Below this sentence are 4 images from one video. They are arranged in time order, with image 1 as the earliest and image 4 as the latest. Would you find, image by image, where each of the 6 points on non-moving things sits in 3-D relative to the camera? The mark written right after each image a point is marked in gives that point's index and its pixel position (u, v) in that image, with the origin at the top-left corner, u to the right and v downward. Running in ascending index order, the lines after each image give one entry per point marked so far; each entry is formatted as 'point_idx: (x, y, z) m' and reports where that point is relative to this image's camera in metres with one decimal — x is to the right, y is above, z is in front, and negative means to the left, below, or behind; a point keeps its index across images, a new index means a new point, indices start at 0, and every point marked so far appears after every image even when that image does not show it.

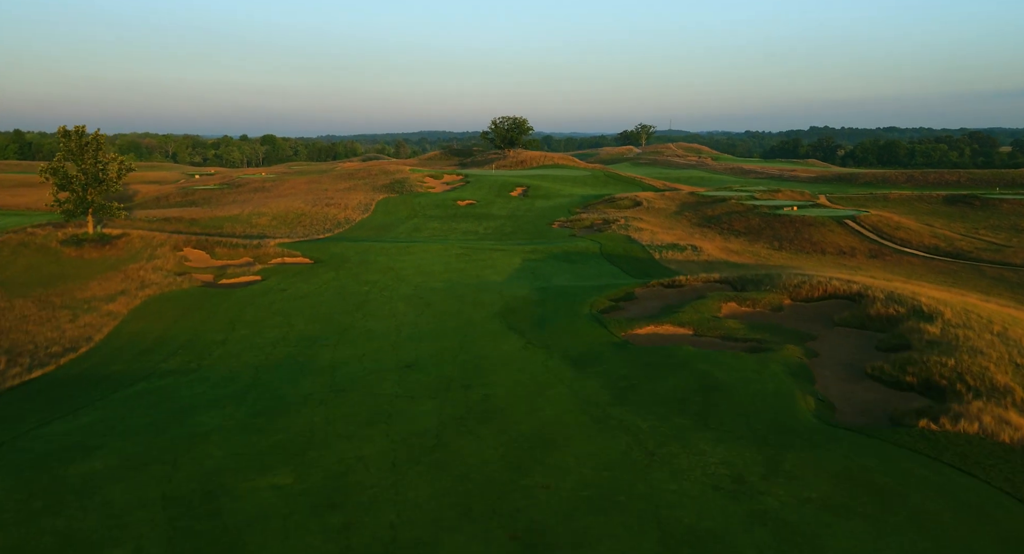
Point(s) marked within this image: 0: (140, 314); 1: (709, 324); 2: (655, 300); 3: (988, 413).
0: (-9.6, -1.0, +18.1) m
1: (+4.5, -1.1, +16.1) m
2: (+3.9, -0.6, +19.2) m
3: (+6.7, -1.9, +9.9) m
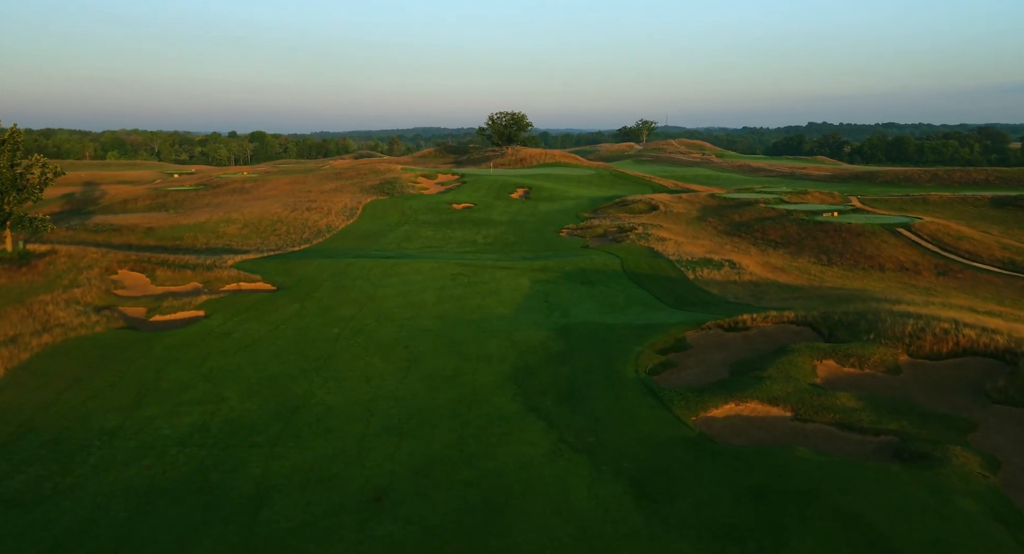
0: (-9.3, -1.9, +13.3) m
1: (+4.8, -2.0, +11.3) m
2: (+4.2, -1.5, +14.4) m
3: (+7.1, -2.9, +5.2) m
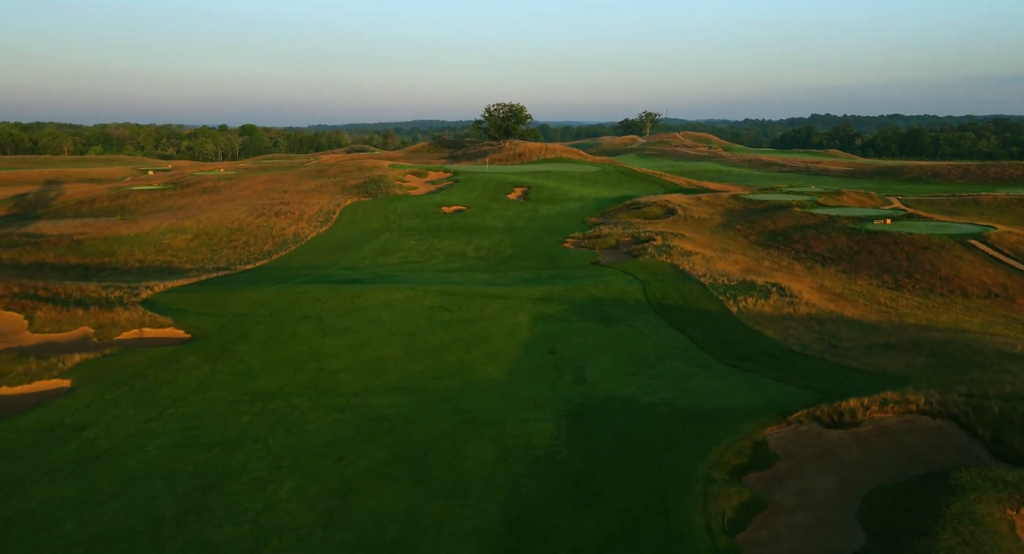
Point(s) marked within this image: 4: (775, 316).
0: (-9.4, -3.0, +8.0) m
1: (+4.7, -3.0, +6.1) m
2: (+4.1, -2.6, +9.2) m
3: (+7.0, -4.0, 0.0) m
4: (+7.3, -1.1, +19.5) m
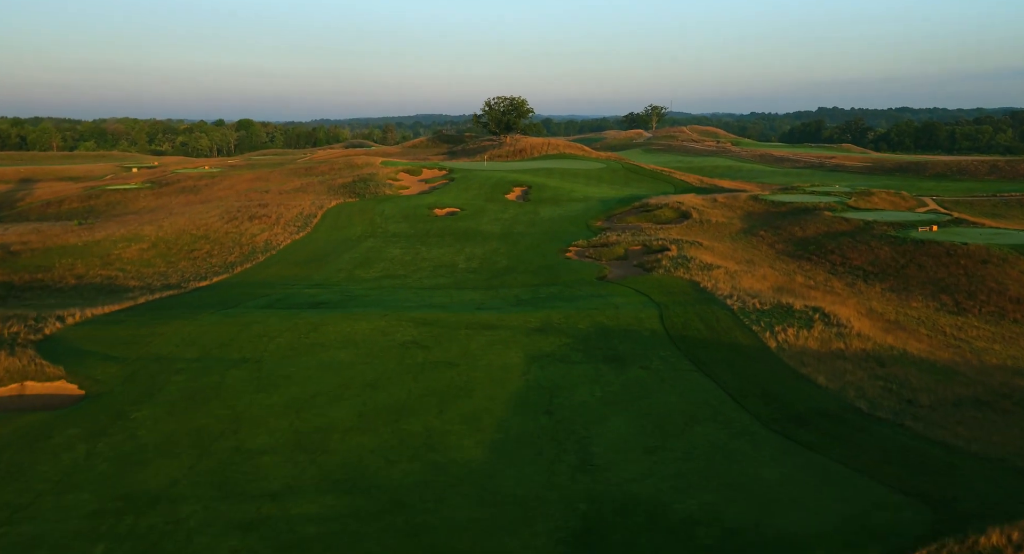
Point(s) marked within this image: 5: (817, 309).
0: (-9.7, -3.7, +4.6) m
1: (+4.4, -3.8, +2.5) m
2: (+3.8, -3.3, +5.7) m
3: (+6.6, -4.8, -3.6) m
4: (+7.1, -1.7, +15.9) m
5: (+8.2, -0.9, +19.0) m
